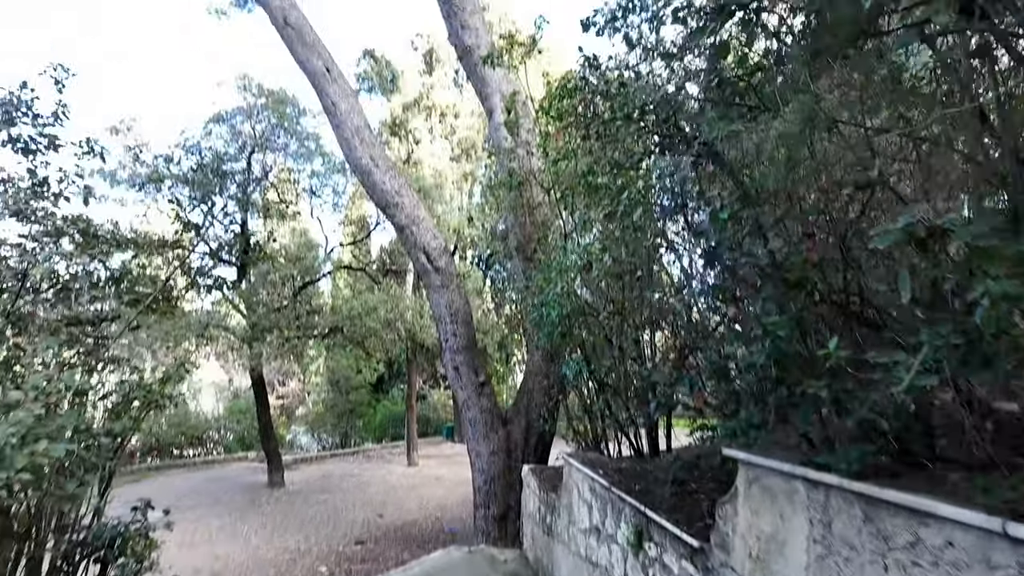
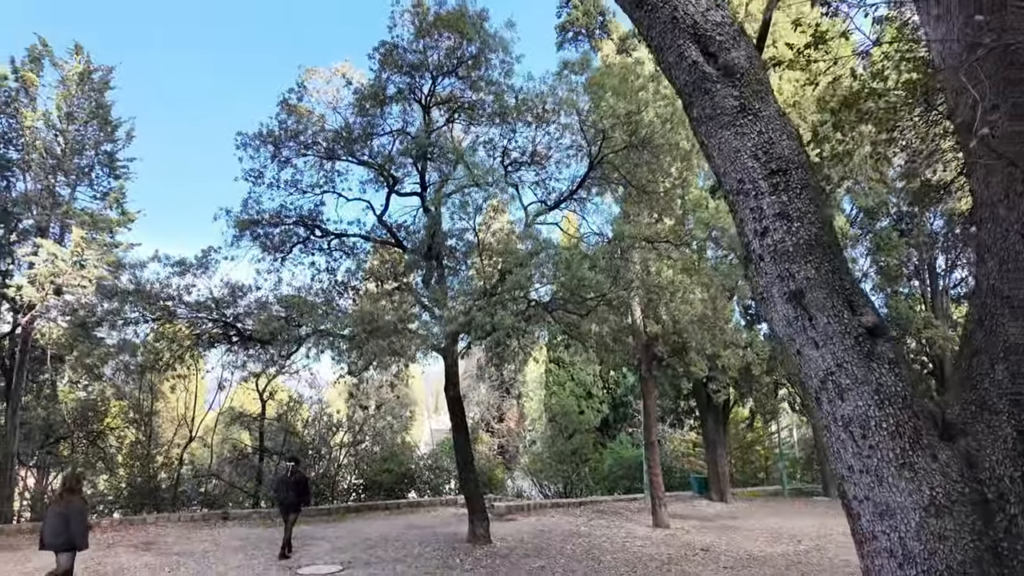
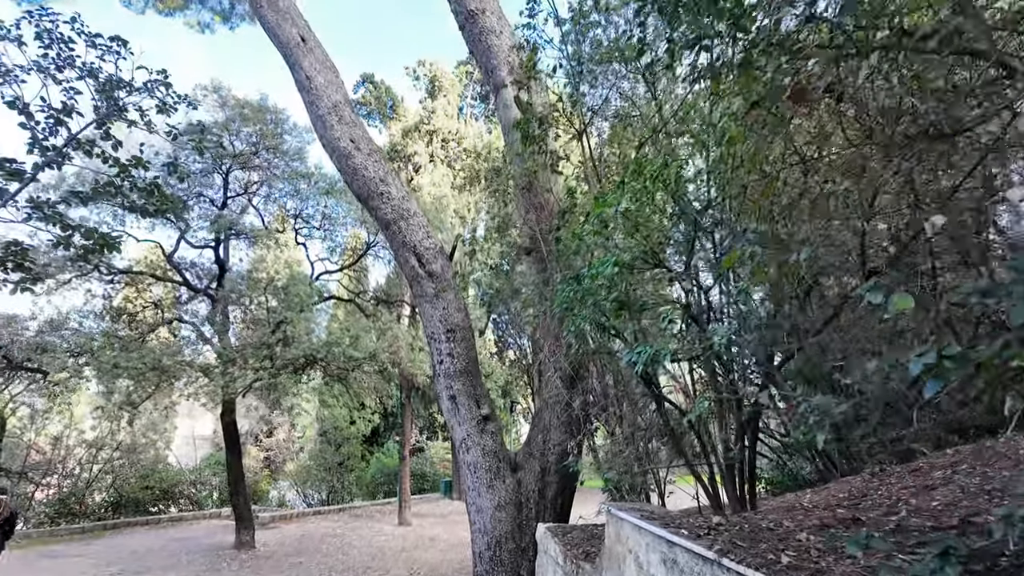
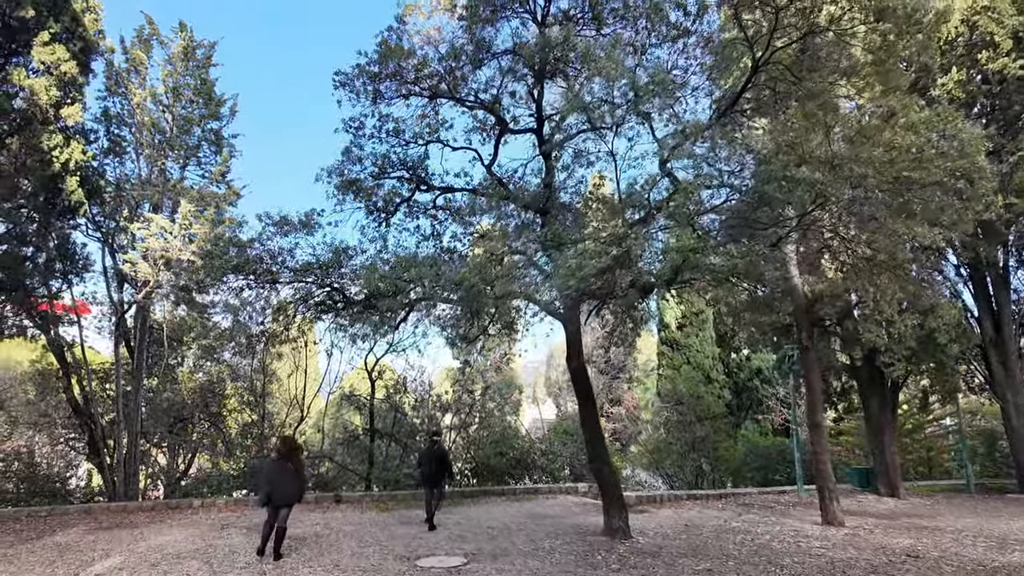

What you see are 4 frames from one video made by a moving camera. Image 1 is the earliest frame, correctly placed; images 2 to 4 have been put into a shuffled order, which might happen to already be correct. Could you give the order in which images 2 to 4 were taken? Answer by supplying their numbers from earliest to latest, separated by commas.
3, 2, 4
